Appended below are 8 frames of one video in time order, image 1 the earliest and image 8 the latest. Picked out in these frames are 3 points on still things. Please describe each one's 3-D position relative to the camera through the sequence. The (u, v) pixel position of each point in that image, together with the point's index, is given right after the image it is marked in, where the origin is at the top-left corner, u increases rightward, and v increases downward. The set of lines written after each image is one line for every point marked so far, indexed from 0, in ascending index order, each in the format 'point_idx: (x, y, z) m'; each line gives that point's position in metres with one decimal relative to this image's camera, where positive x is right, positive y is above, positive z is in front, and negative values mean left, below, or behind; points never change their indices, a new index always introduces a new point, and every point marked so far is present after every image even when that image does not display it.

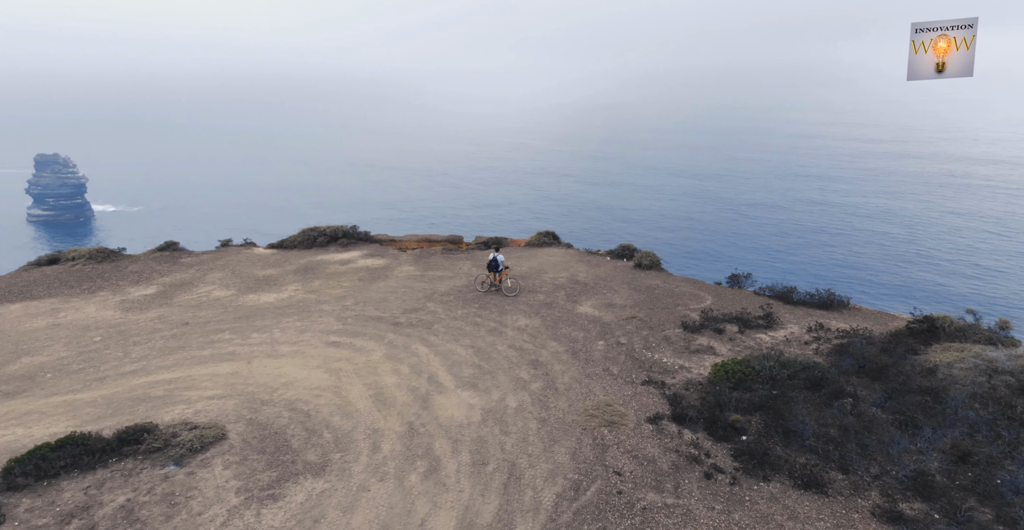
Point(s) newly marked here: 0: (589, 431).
0: (+1.6, -3.6, +11.1) m
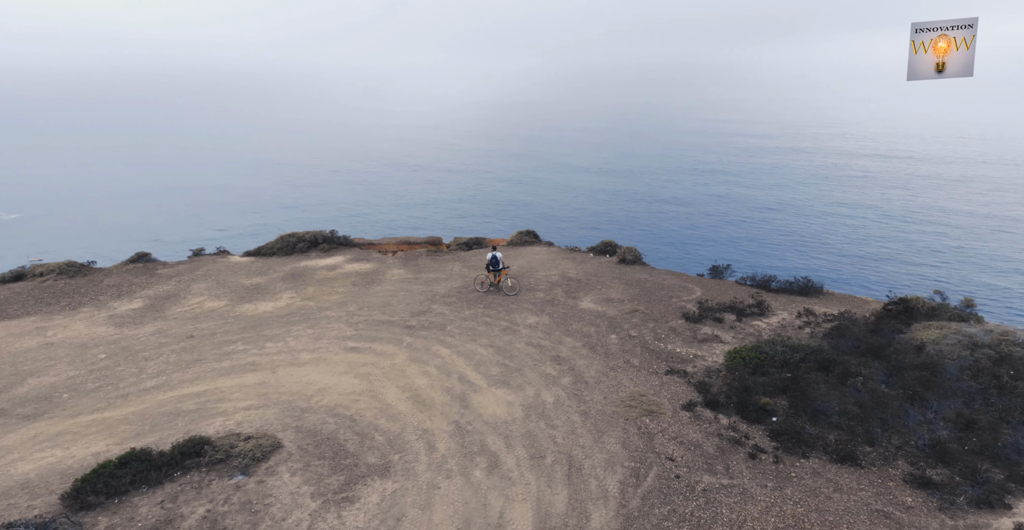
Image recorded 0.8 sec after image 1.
0: (+2.7, -3.5, +11.4) m
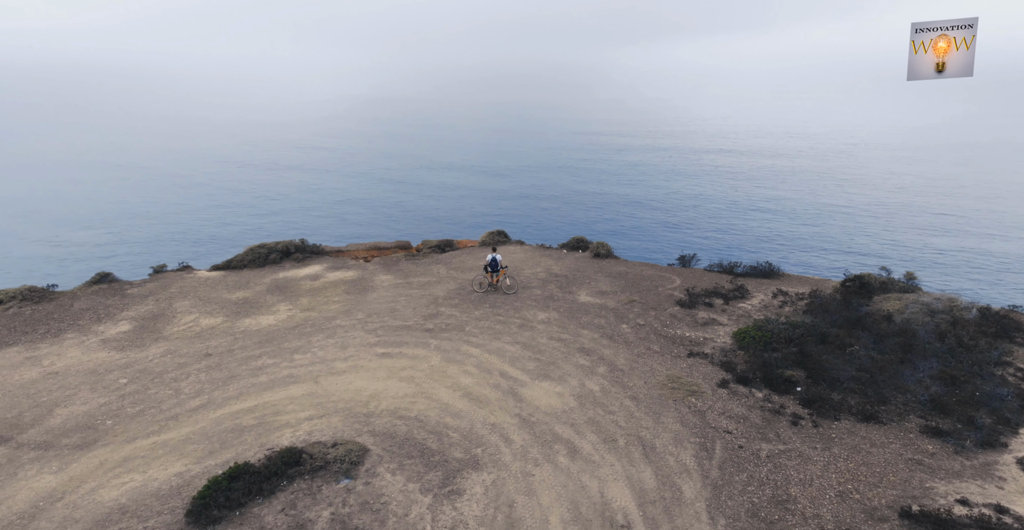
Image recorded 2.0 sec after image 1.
0: (+4.0, -3.3, +12.2) m
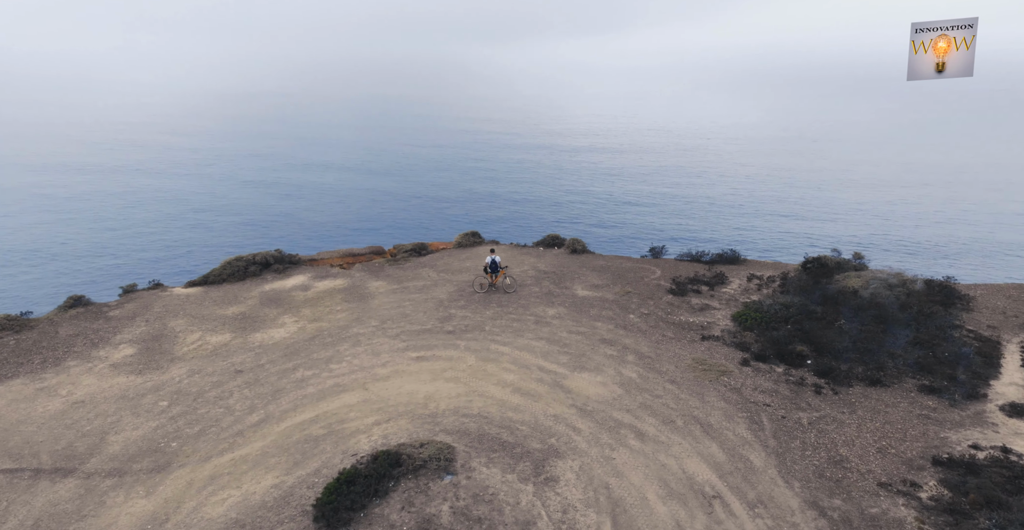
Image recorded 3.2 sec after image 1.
0: (+5.3, -3.0, +13.4) m
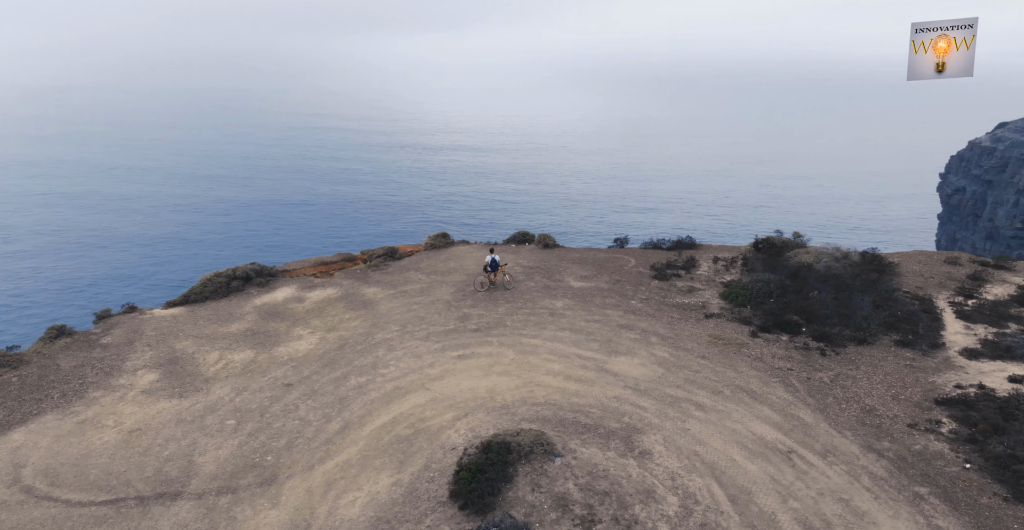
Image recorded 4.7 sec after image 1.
0: (+6.7, -2.6, +15.2) m
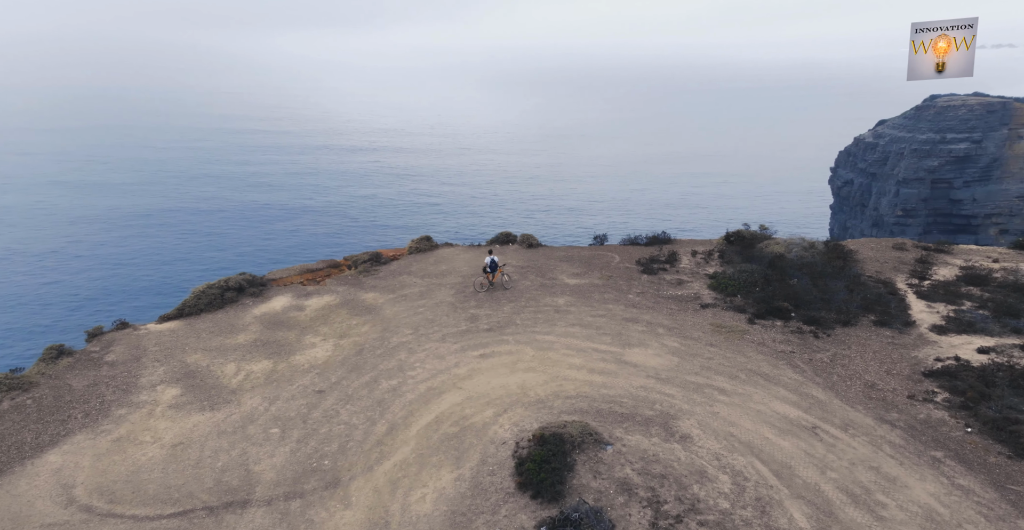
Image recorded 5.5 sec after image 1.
0: (+7.4, -2.4, +16.5) m
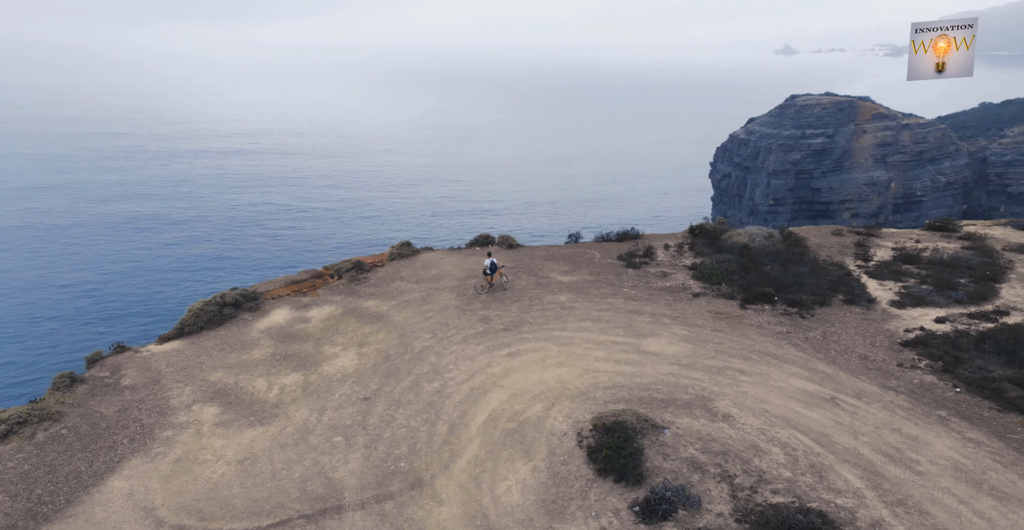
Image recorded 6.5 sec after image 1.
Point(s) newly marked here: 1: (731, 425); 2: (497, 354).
0: (+8.3, -2.2, +18.6) m
1: (+5.3, -3.8, +12.7) m
2: (-0.6, -3.2, +18.5) m
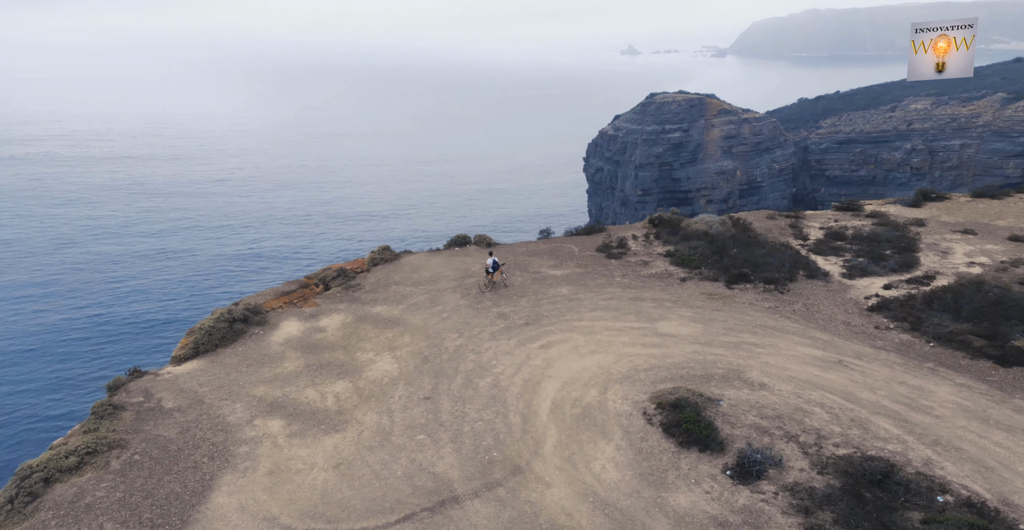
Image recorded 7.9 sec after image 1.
0: (+9.4, -1.7, +21.7) m
1: (+7.3, -3.6, +15.6) m
2: (+0.7, -3.3, +20.6) m
